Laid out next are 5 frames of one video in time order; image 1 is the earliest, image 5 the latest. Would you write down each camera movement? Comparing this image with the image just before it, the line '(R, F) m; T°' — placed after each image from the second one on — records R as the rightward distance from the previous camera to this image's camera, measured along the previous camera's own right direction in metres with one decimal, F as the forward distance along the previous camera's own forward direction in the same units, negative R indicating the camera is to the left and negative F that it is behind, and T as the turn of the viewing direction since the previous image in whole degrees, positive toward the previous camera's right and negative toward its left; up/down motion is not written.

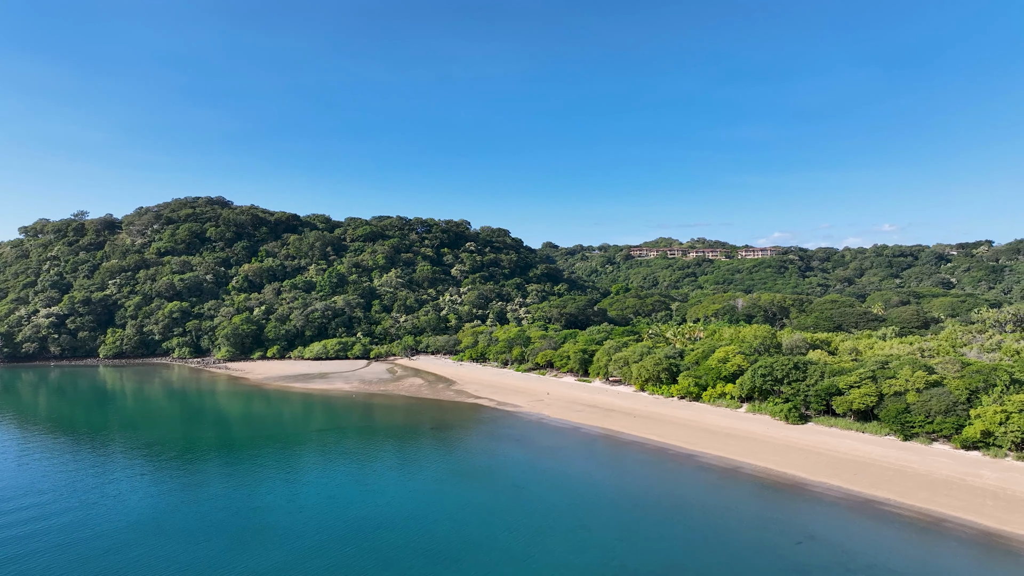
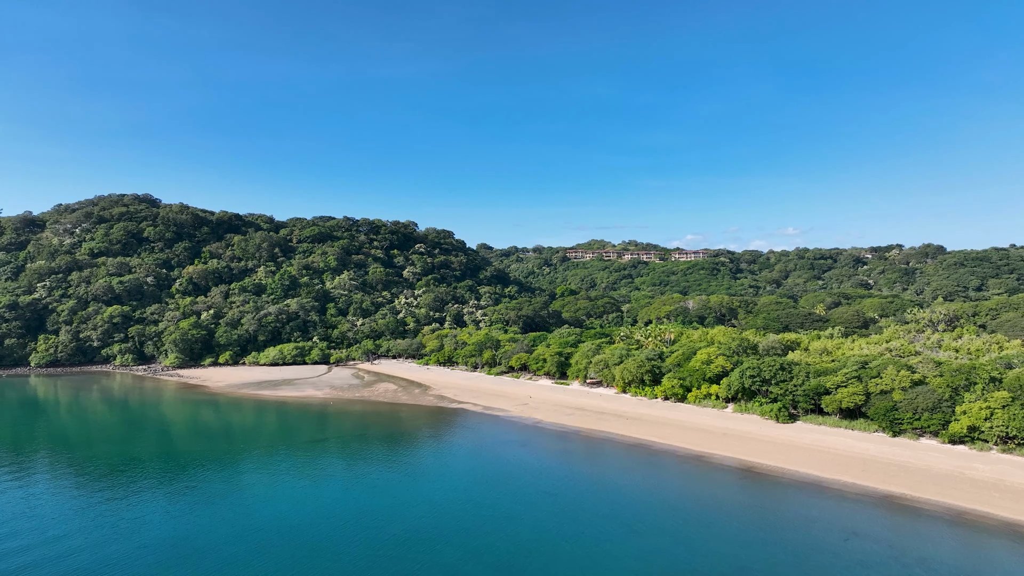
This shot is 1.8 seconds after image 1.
(-3.7, +0.4) m; +6°
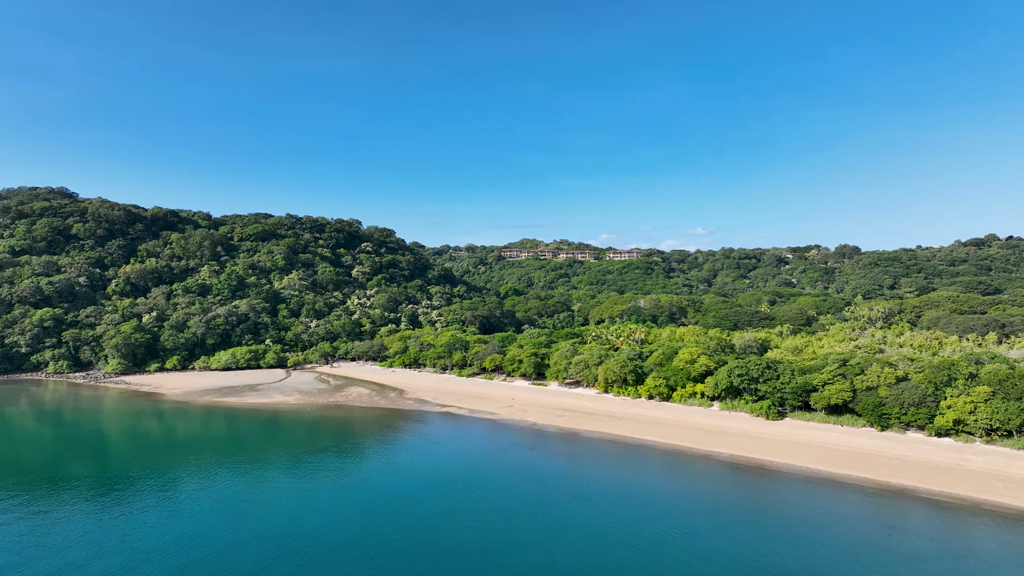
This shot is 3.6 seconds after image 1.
(-3.9, +0.7) m; +7°
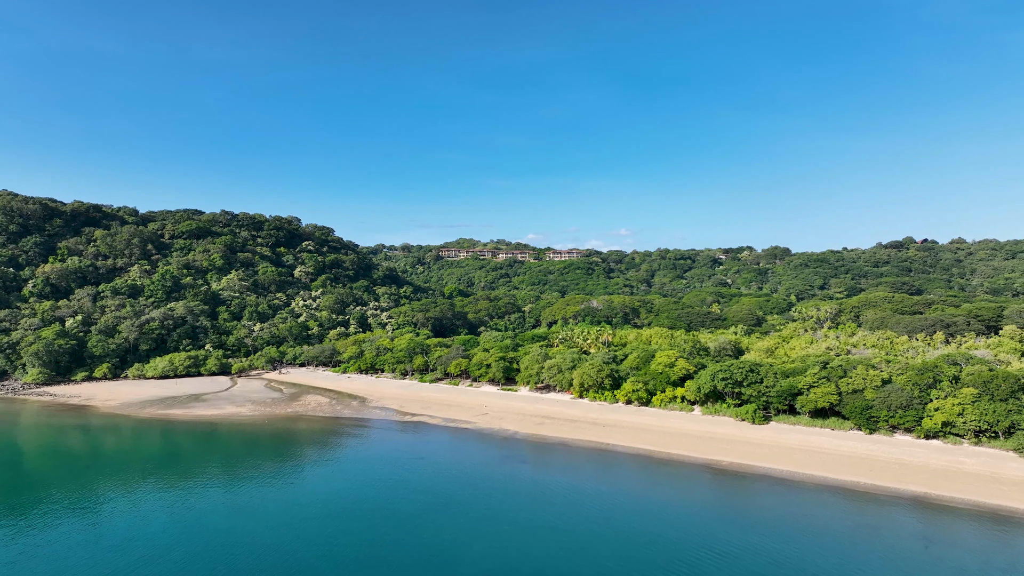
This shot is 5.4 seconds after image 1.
(-2.6, +1.9) m; +6°
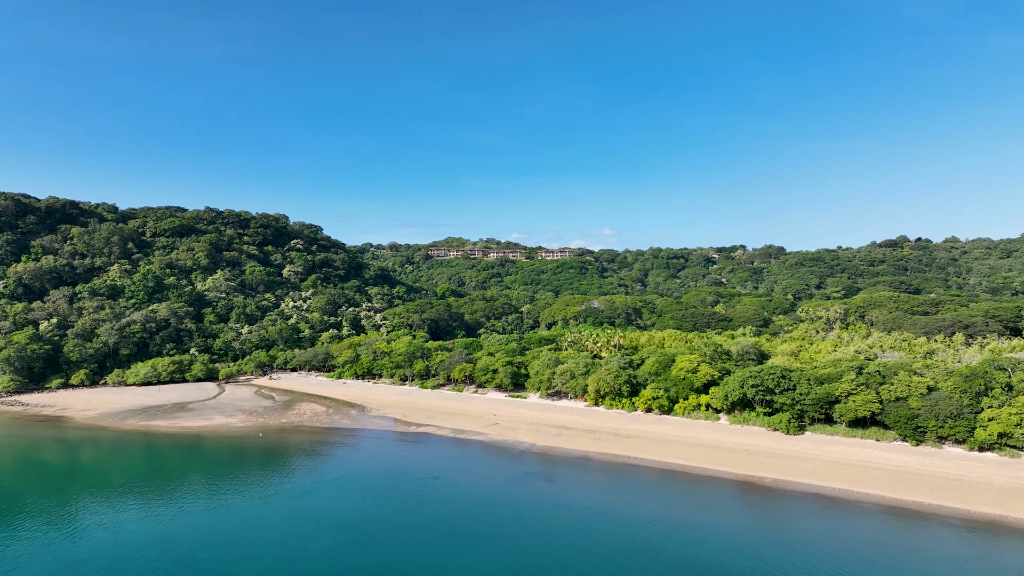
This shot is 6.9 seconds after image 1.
(-1.4, +2.7) m; +1°
